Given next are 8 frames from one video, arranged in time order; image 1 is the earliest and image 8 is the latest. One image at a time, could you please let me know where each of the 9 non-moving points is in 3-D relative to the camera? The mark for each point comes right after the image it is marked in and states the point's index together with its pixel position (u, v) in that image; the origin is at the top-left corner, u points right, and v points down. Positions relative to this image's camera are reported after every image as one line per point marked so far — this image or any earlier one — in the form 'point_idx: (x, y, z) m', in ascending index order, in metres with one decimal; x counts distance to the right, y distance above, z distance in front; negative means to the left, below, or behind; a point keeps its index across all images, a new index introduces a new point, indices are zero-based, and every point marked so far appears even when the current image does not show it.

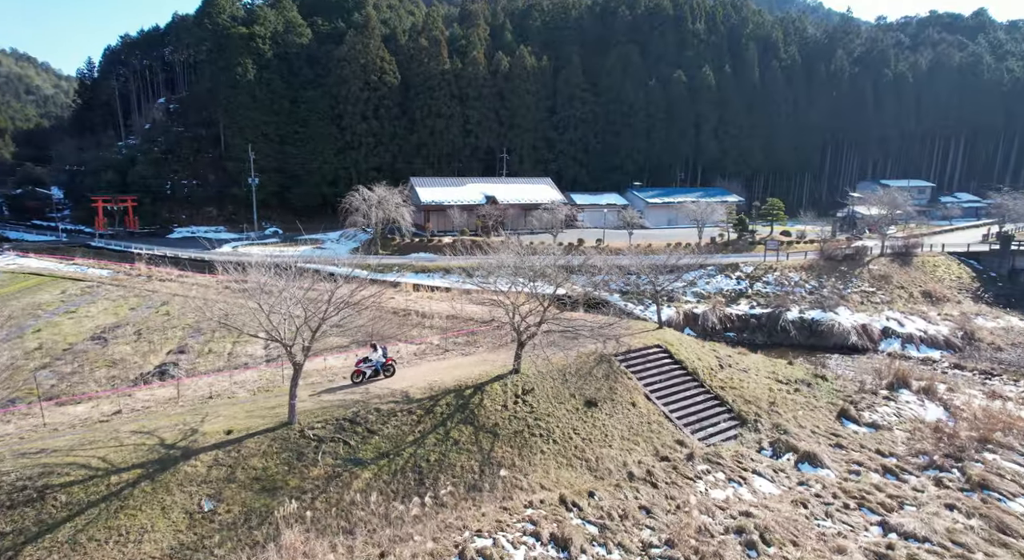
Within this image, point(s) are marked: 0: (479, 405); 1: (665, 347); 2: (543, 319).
0: (-0.5, -1.9, +9.6) m
1: (+3.1, -1.4, +12.8) m
2: (+0.5, -0.7, +10.7) m
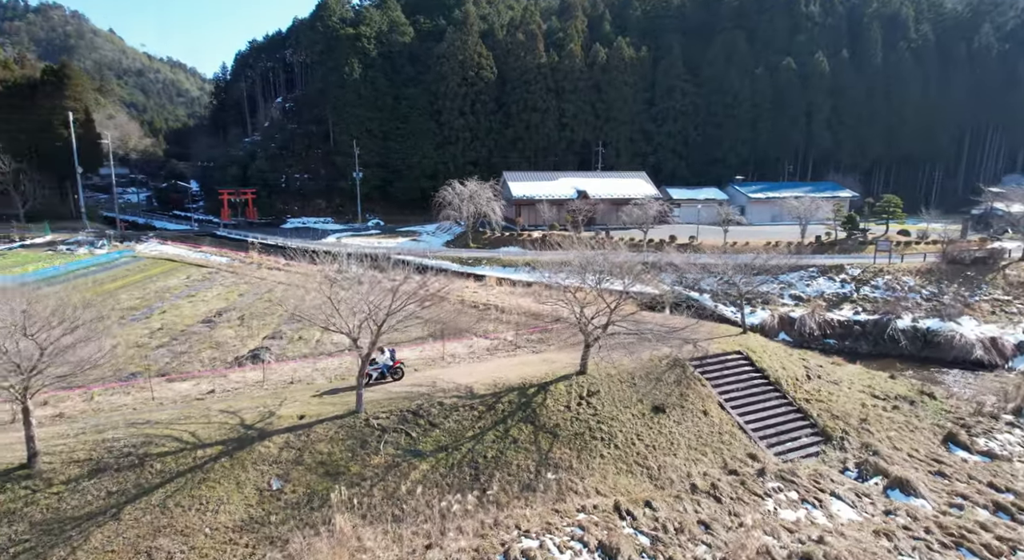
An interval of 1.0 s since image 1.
0: (+0.5, -1.9, +9.7) m
1: (+4.6, -1.4, +12.2) m
2: (+1.6, -0.7, +10.5) m
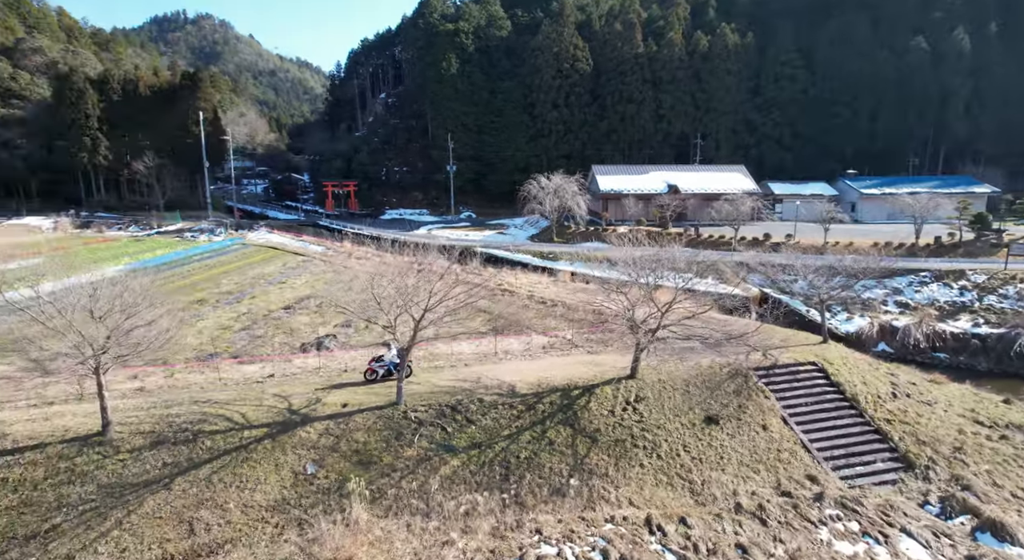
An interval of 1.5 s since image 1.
0: (+1.1, -1.9, +9.4) m
1: (+5.6, -1.5, +11.2) m
2: (+2.4, -0.7, +10.0) m
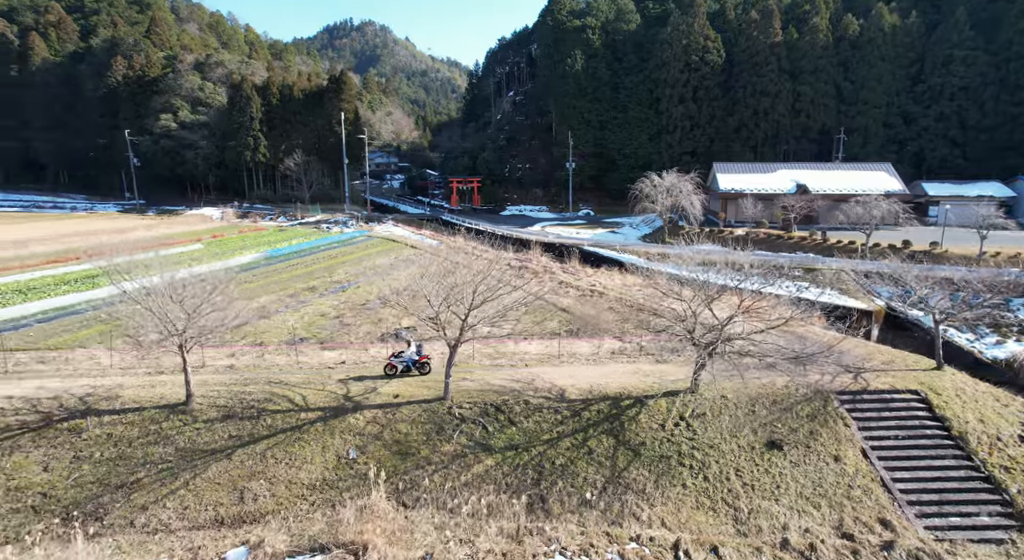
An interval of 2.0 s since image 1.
0: (+1.8, -2.0, +9.1) m
1: (+6.5, -1.8, +9.8) m
2: (+3.2, -0.9, +9.4) m
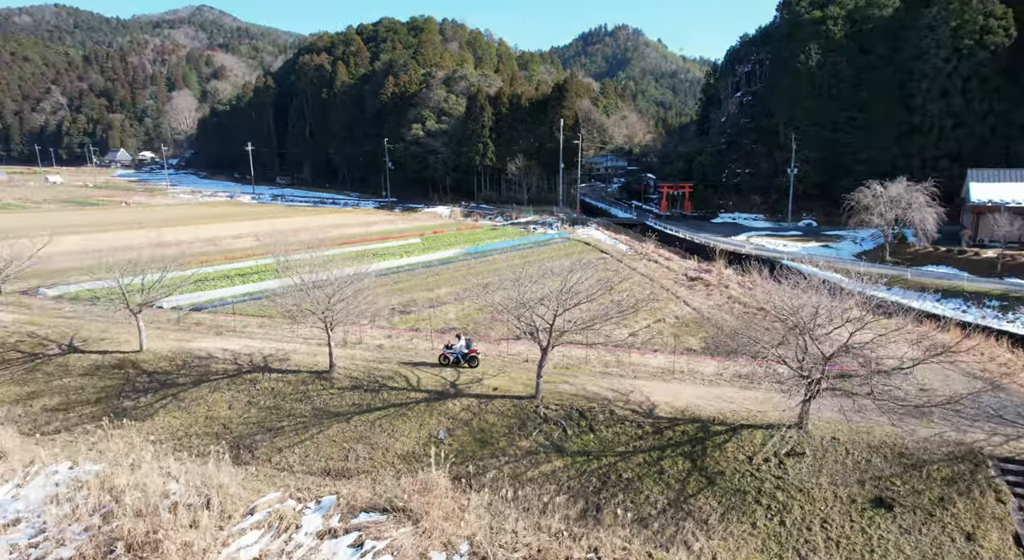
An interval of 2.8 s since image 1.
0: (+2.8, -2.3, +8.5) m
1: (+7.6, -2.4, +7.5) m
2: (+4.4, -1.2, +8.3) m
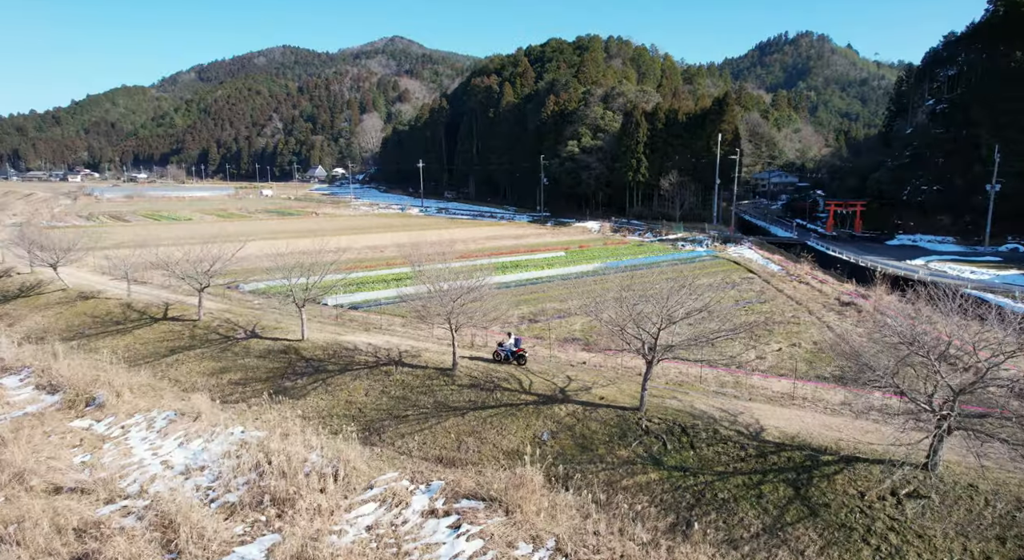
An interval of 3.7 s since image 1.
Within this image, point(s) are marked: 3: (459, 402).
0: (+4.1, -2.5, +8.0) m
1: (+8.4, -2.9, +5.9) m
2: (+5.6, -1.6, +7.4) m
3: (-0.9, -2.2, +11.1) m
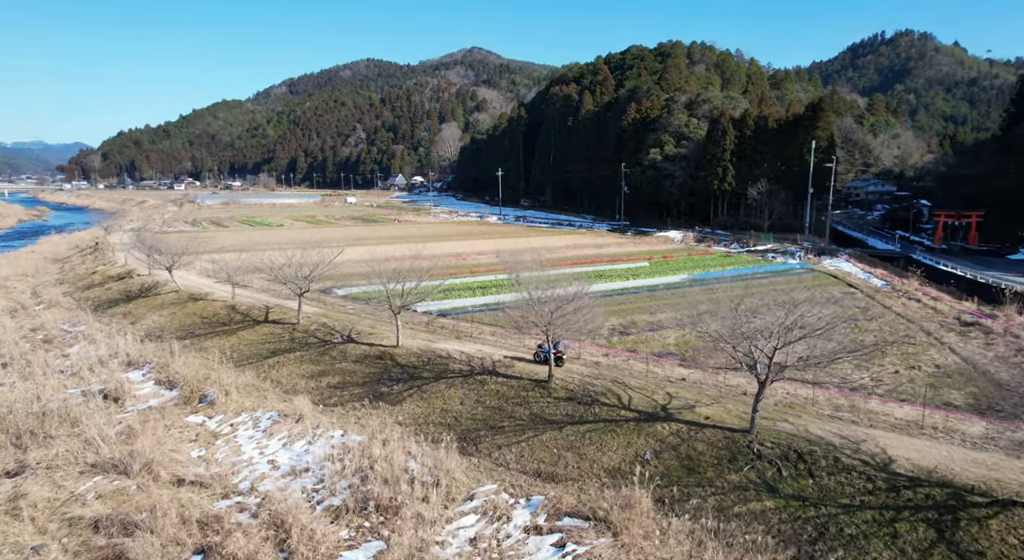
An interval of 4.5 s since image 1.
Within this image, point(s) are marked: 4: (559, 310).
0: (+5.4, -2.8, +7.3) m
1: (+9.4, -3.2, +4.6) m
2: (+6.8, -1.8, +6.5) m
3: (+0.8, -2.4, +10.9) m
4: (+0.9, -0.6, +12.6) m
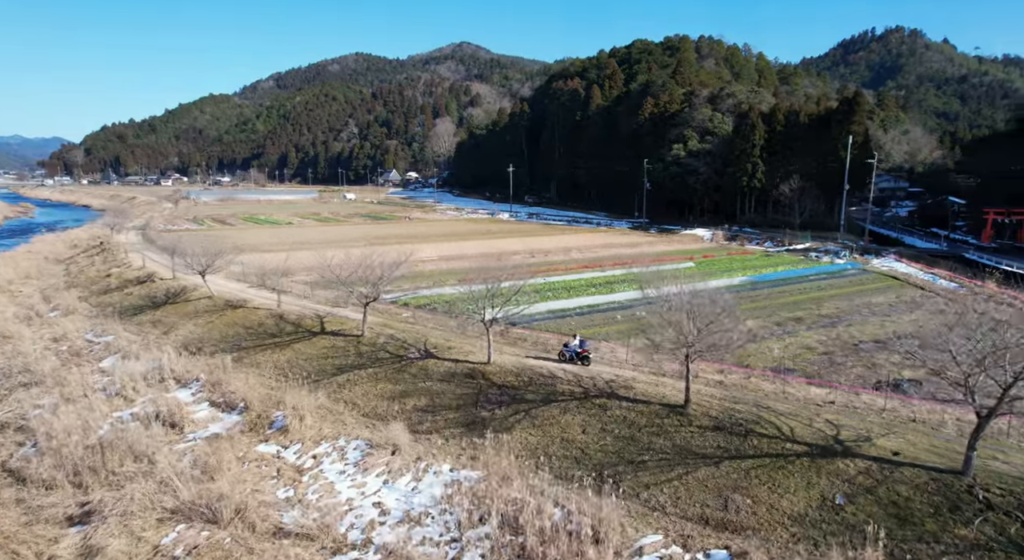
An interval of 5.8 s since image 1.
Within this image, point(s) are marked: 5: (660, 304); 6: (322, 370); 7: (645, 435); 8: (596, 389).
0: (+7.7, -3.0, +6.0) m
1: (+11.7, -3.4, +3.5) m
2: (+9.1, -2.0, +5.3) m
3: (+3.0, -2.6, +9.5) m
4: (+3.1, -0.8, +11.2) m
5: (+2.6, -0.5, +11.8) m
6: (-4.3, -2.0, +14.1) m
7: (+2.1, -2.5, +10.1) m
8: (+1.5, -2.0, +11.6) m
